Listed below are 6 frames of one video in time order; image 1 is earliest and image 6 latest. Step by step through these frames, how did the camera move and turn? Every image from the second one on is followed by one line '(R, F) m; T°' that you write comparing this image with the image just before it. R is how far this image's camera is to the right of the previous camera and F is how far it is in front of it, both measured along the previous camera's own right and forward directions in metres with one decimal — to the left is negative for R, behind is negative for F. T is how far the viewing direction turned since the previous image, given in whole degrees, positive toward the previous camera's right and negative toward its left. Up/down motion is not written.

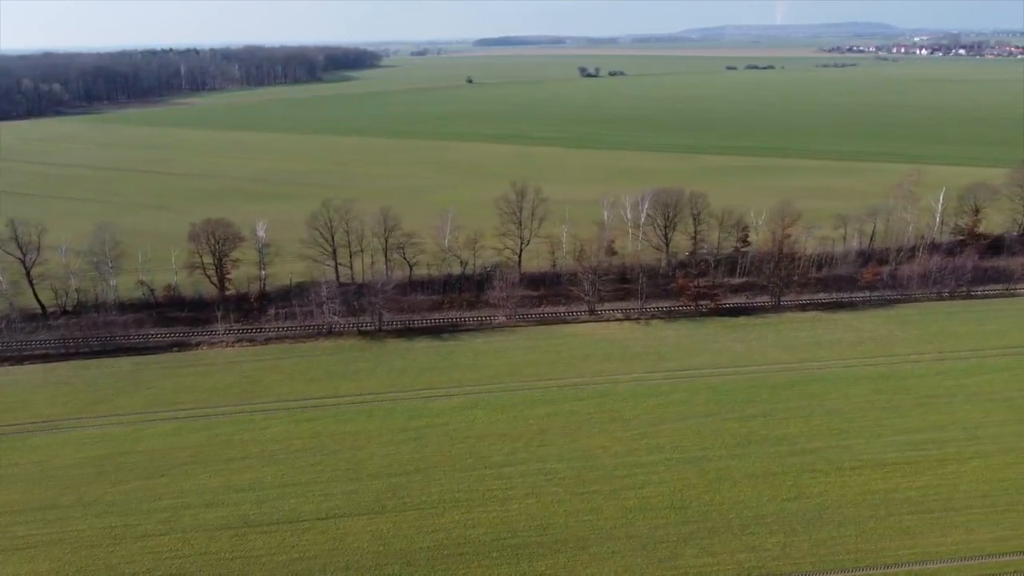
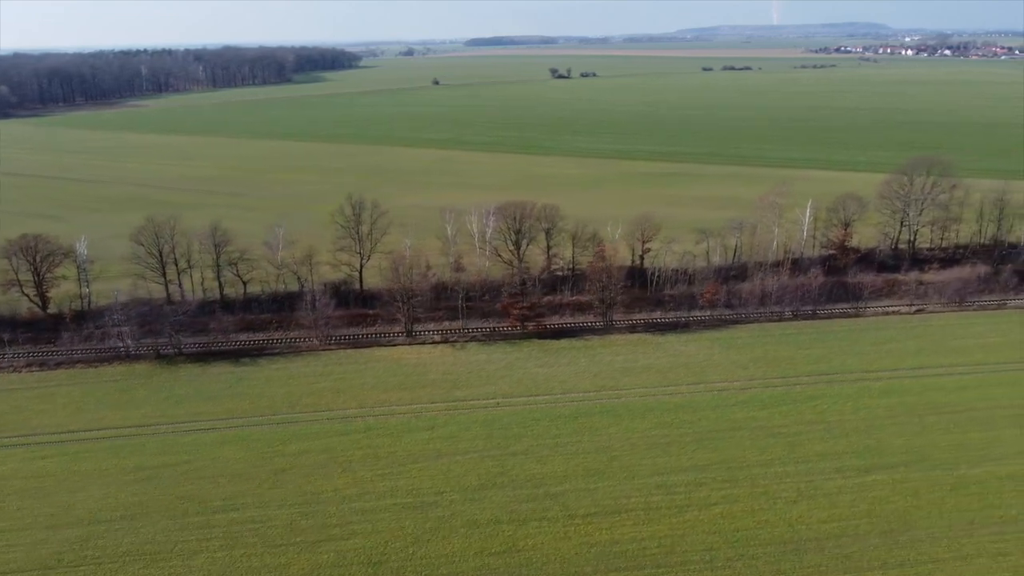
(+7.1, +1.5) m; 0°
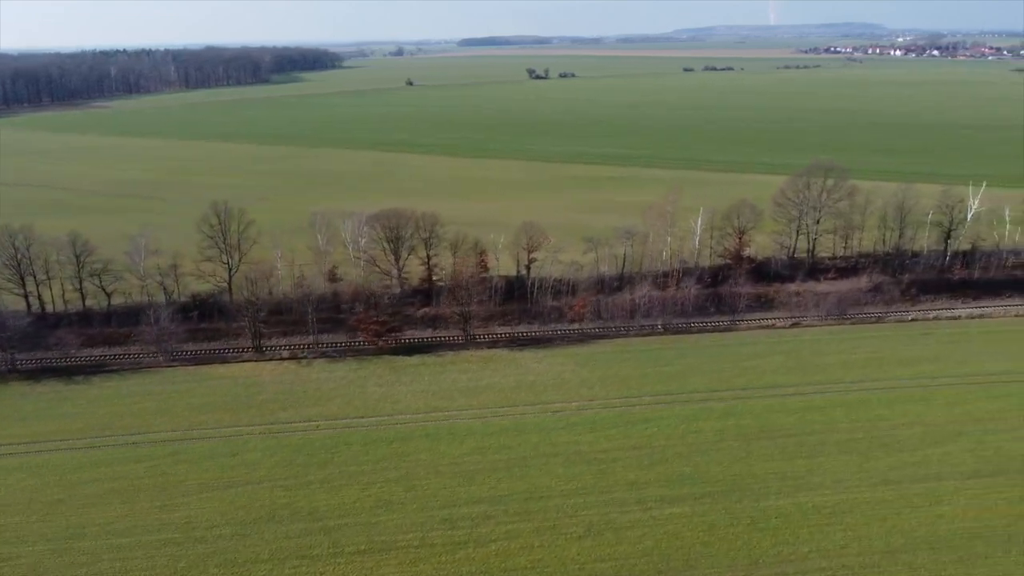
(+5.3, +1.2) m; 0°
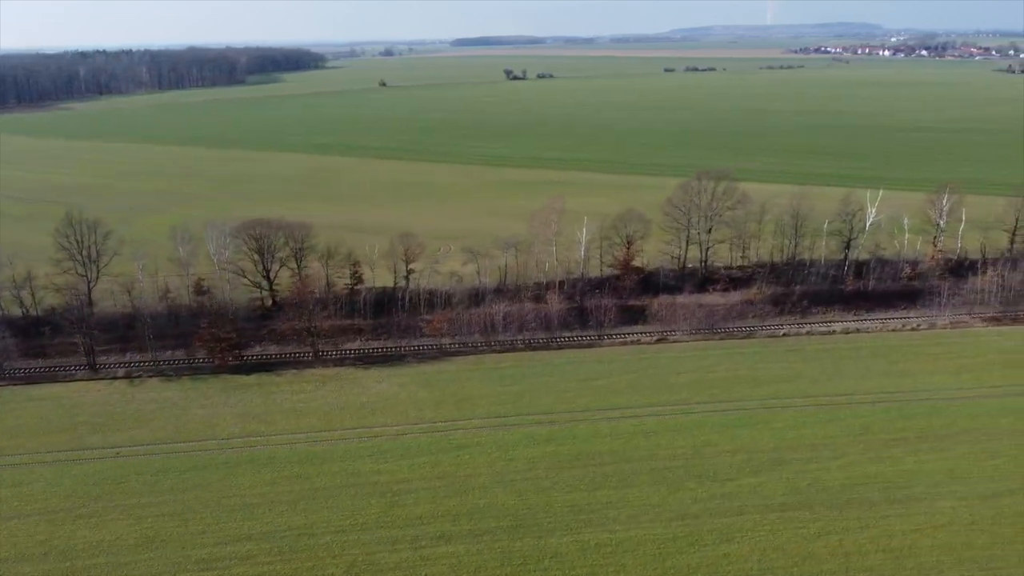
(+5.3, +1.2) m; 0°
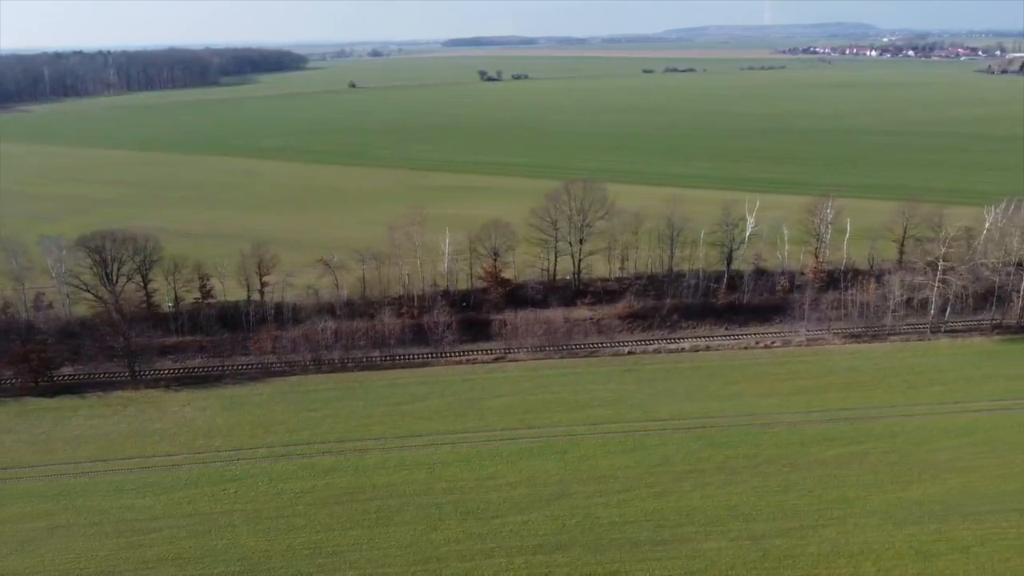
(+5.9, +1.3) m; 0°
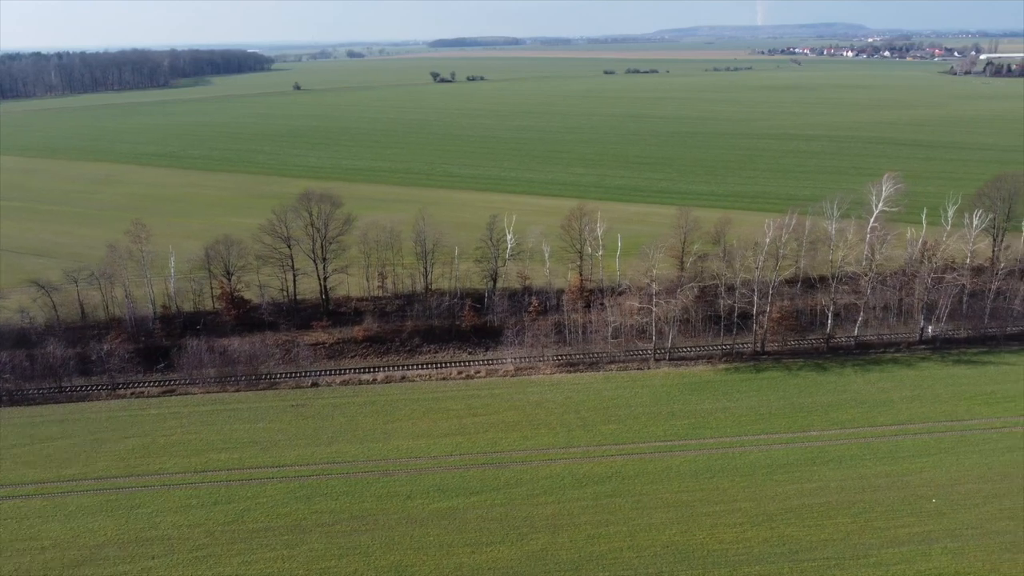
(+10.5, +2.2) m; 0°
